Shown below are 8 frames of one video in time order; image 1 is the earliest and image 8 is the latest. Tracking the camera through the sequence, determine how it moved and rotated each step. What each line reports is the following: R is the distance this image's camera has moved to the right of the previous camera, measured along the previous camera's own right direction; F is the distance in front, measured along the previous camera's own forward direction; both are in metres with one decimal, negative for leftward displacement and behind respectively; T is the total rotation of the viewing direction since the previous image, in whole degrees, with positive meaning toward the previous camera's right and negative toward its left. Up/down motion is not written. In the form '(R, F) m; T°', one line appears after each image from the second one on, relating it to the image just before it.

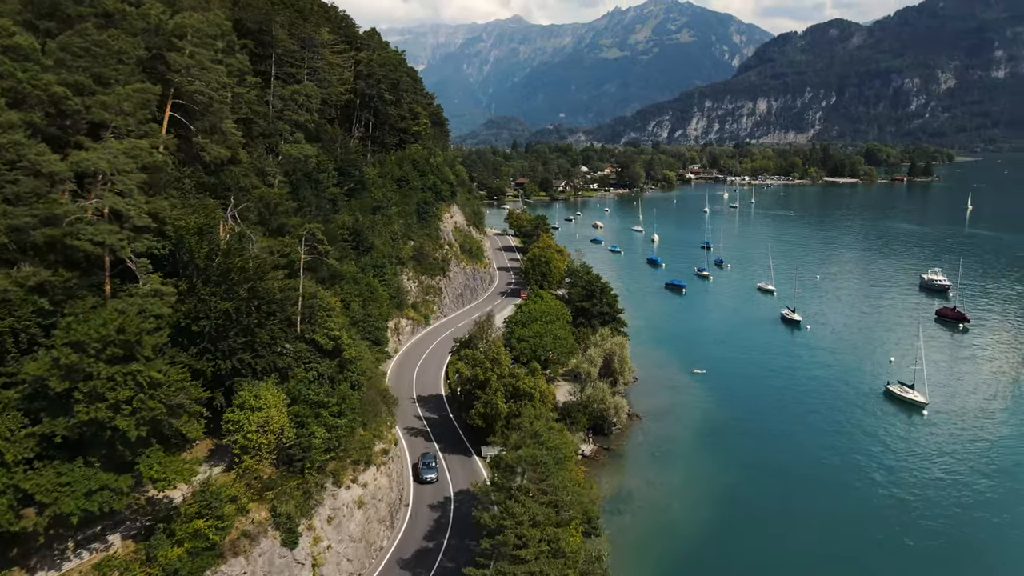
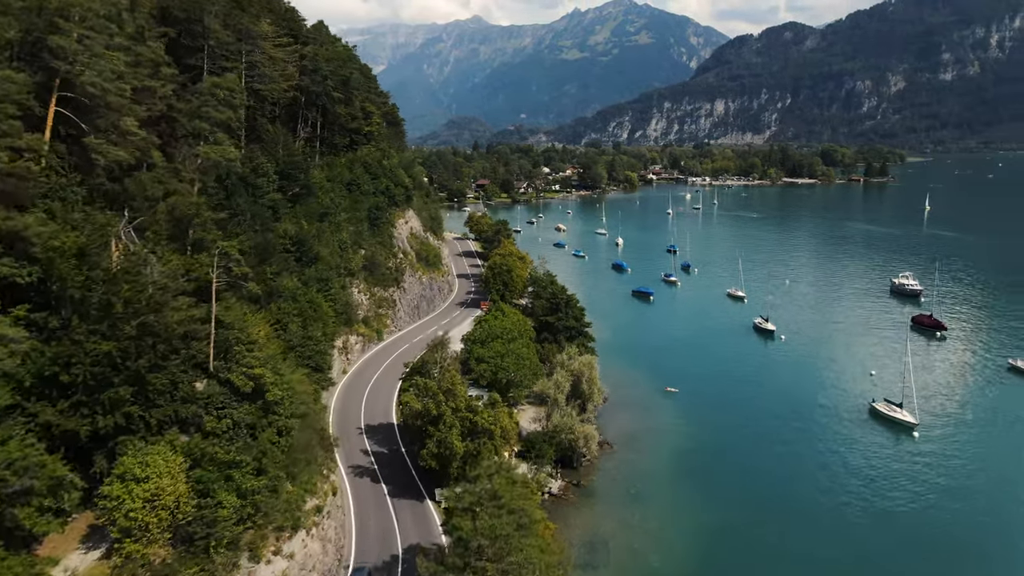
(+0.3, +4.7) m; +3°
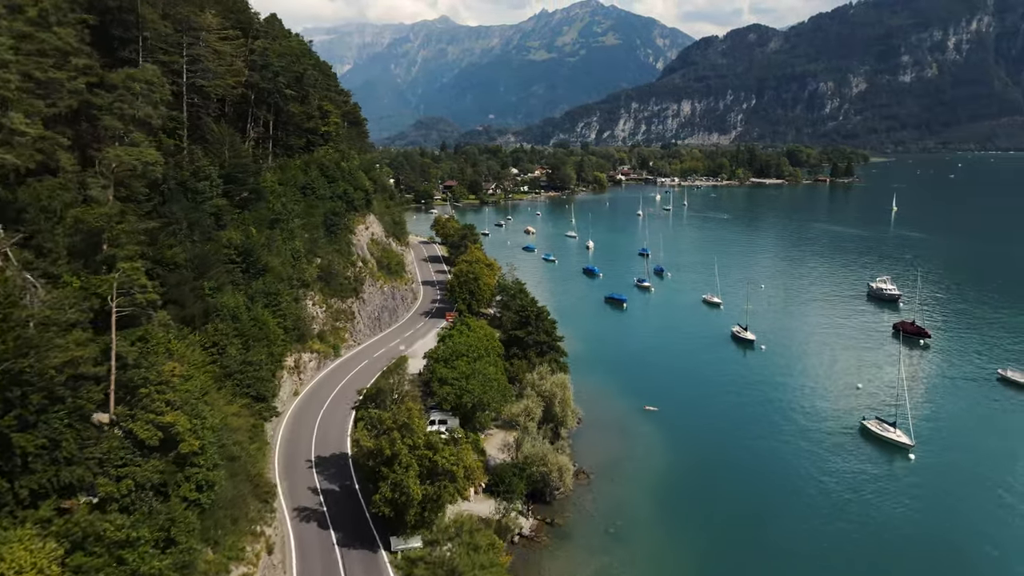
(+0.3, +4.0) m; +2°
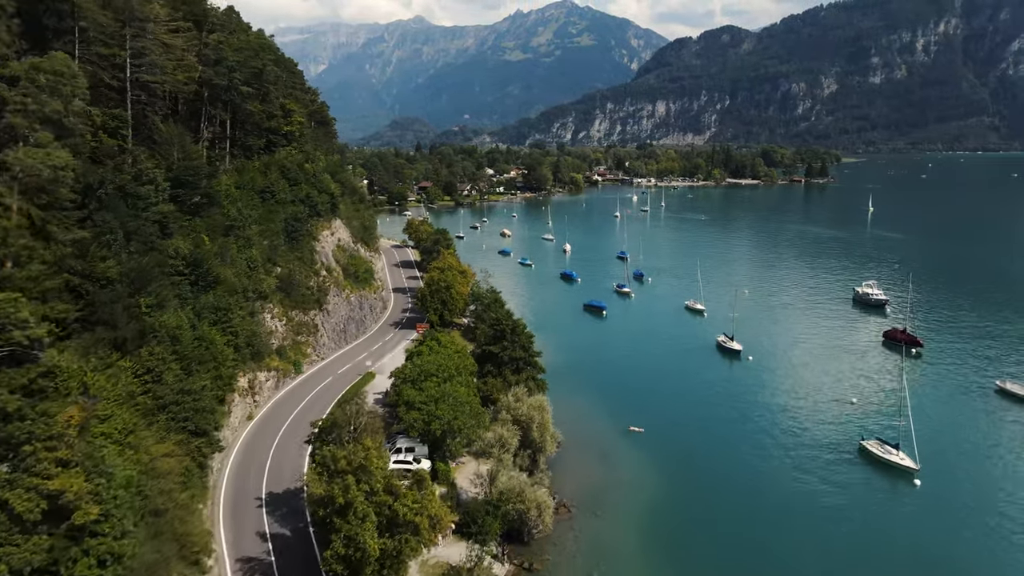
(+0.2, +3.8) m; +2°
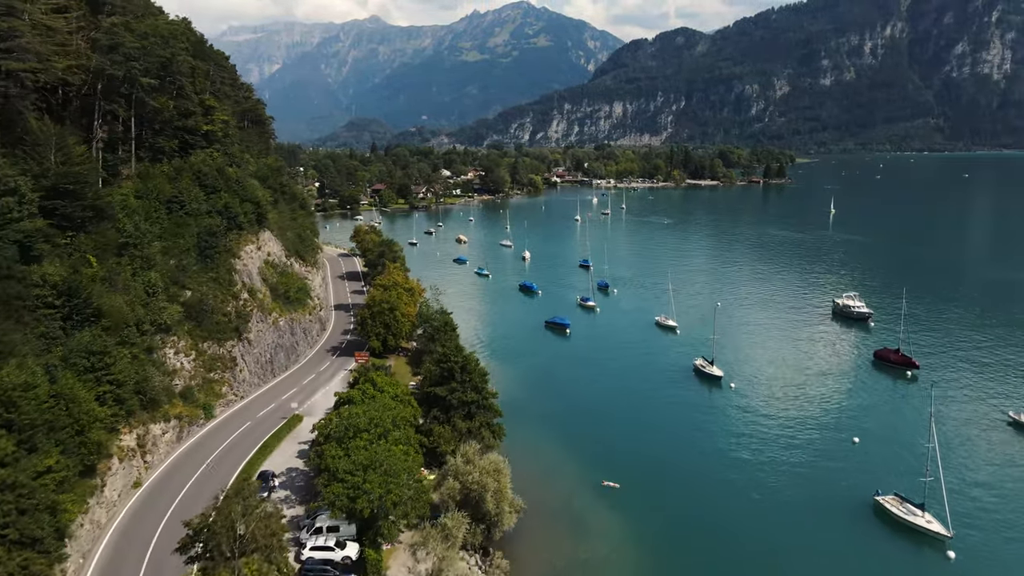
(+0.6, +7.9) m; +3°
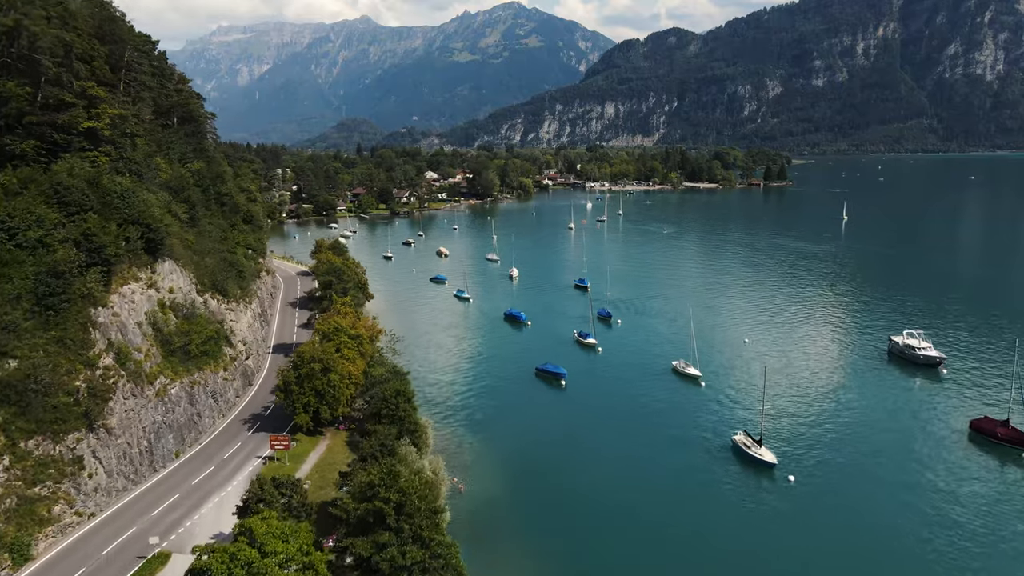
(+0.9, +15.9) m; +1°
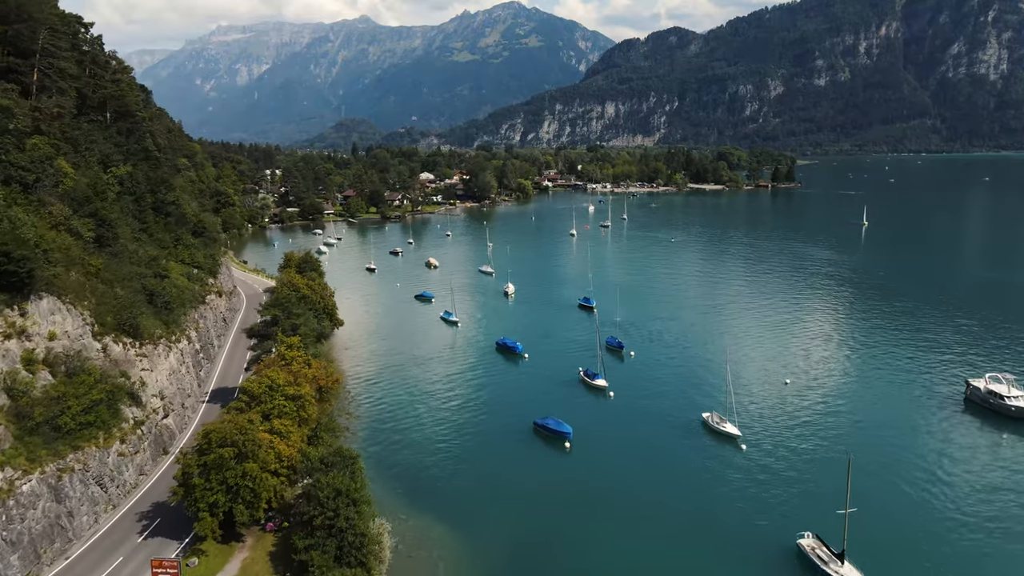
(+0.6, +12.3) m; 0°
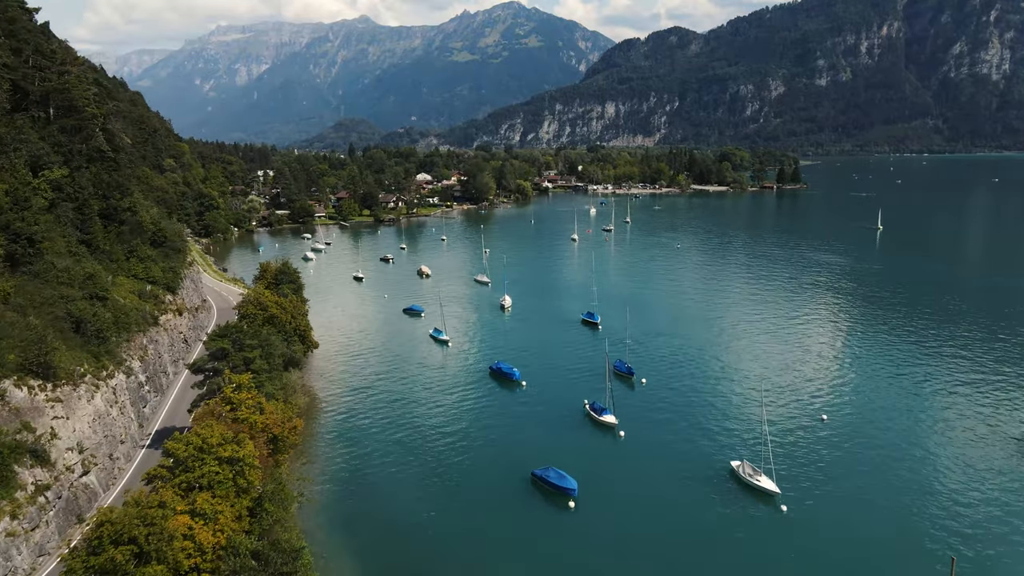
(+0.3, +7.9) m; 0°
